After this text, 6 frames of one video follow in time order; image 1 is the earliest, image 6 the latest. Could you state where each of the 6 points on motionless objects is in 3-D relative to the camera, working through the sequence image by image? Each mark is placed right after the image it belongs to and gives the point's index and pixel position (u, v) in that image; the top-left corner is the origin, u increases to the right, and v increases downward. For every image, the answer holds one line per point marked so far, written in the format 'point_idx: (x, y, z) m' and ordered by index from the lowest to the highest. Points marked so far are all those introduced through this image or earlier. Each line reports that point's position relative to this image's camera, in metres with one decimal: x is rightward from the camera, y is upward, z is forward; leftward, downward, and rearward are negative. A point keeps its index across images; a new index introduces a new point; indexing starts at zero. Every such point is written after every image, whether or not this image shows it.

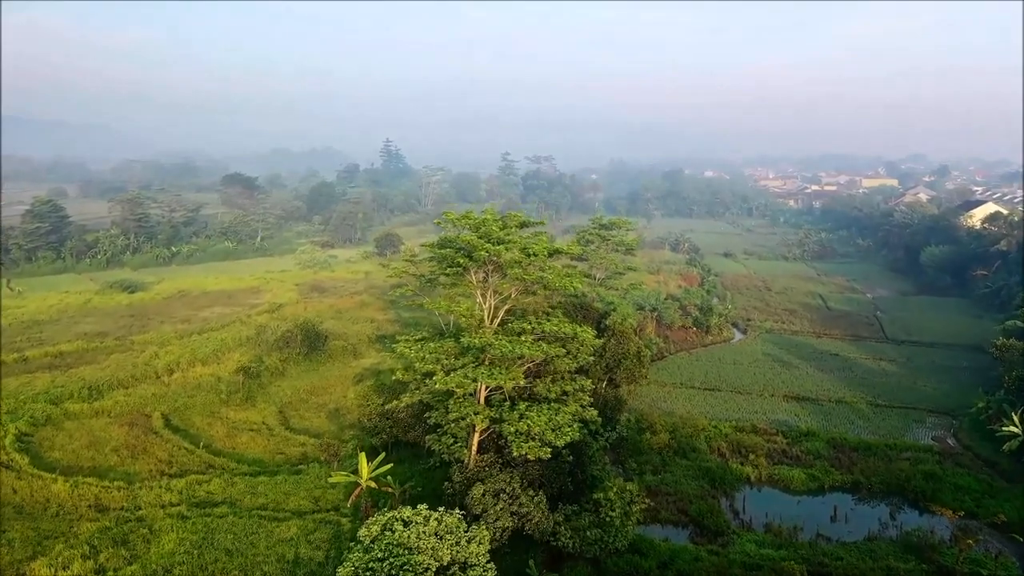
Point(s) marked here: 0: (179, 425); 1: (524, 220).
0: (-9.0, -3.7, +15.9) m
1: (+0.2, +1.3, +12.5) m
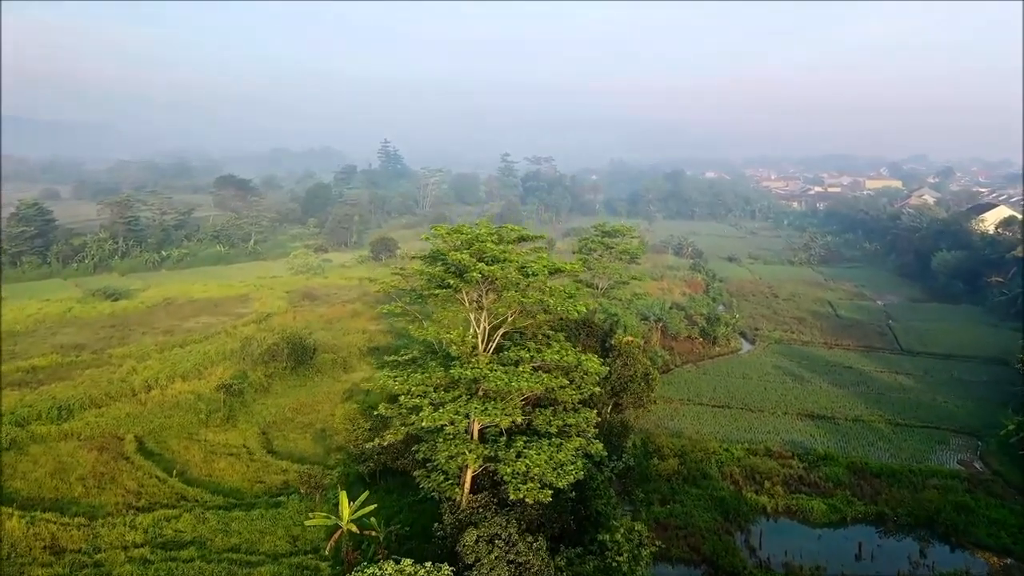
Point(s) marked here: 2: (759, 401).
0: (-9.0, -4.1, +14.9) m
1: (+0.2, +1.0, +11.4) m
2: (+8.0, -3.7, +19.3) m
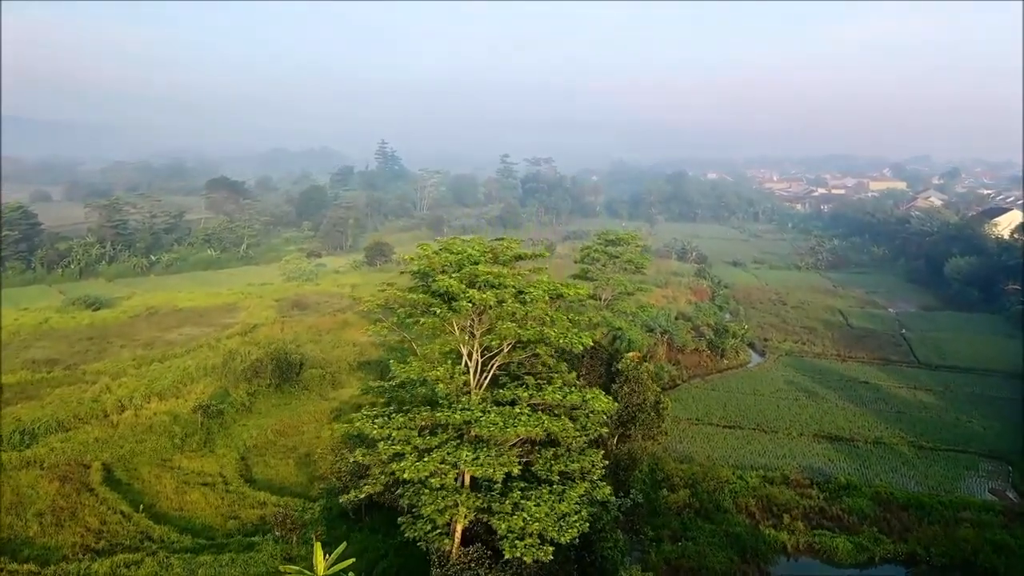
0: (-9.1, -4.4, +13.7) m
1: (+0.1, +0.6, +10.3) m
2: (+7.9, -4.1, +18.2) m
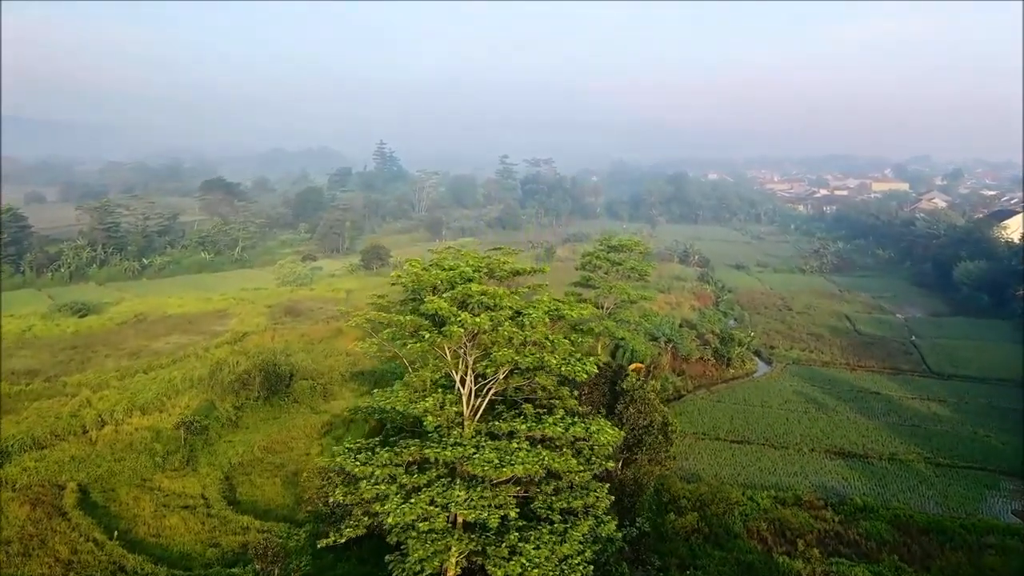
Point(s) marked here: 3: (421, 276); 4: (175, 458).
0: (-9.1, -4.7, +13.0) m
1: (+0.1, +0.3, +9.5) m
2: (+7.9, -4.3, +17.5) m
3: (-1.3, +0.2, +8.7) m
4: (-8.4, -4.2, +14.8) m
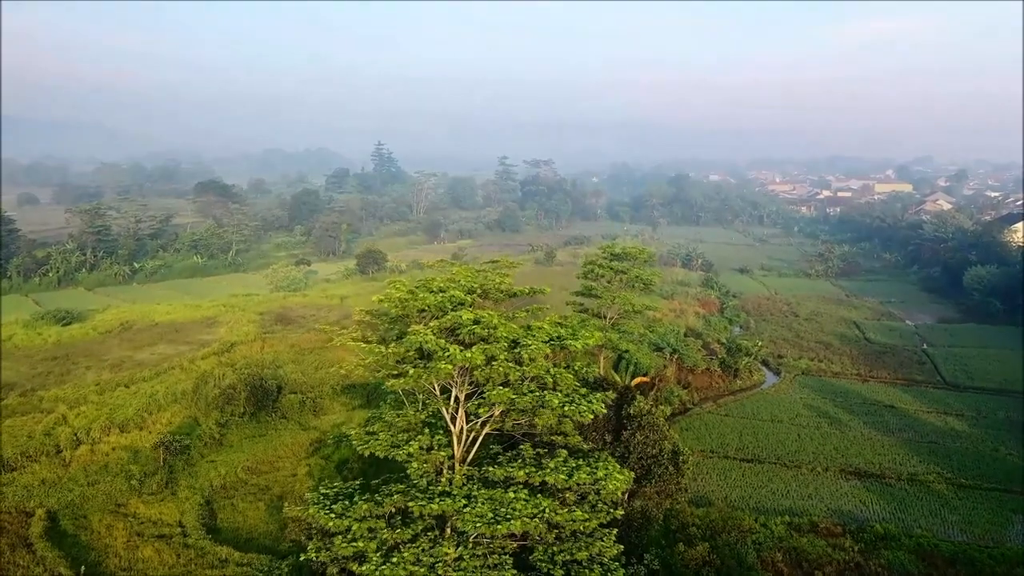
0: (-9.2, -5.0, +12.1) m
1: (0.0, +0.1, +8.7) m
2: (+7.9, -4.6, +16.6) m
3: (-1.4, -0.1, +7.9) m
4: (-8.4, -4.5, +13.9) m
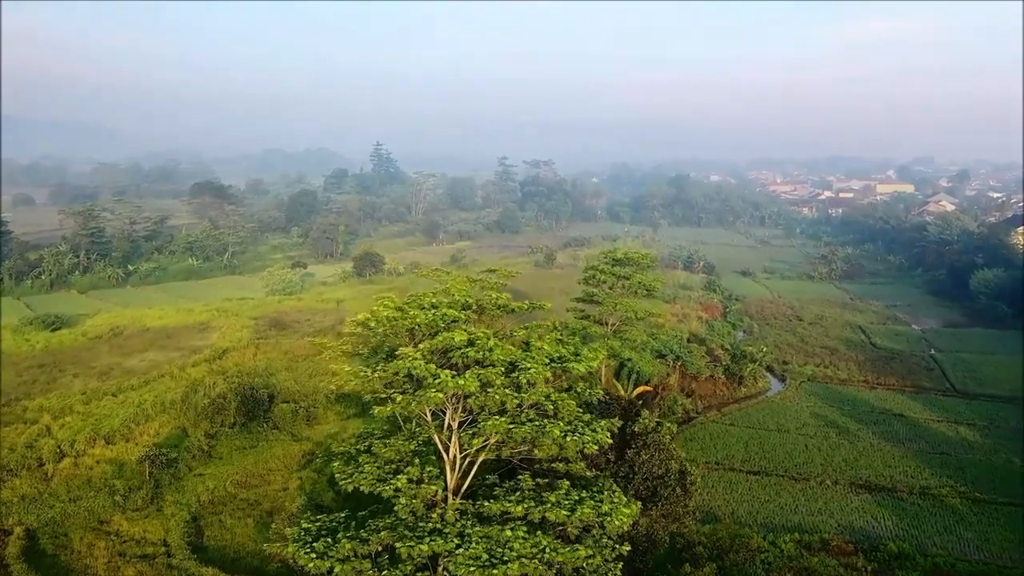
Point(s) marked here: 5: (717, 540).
0: (-9.2, -5.2, +11.6) m
1: (0.0, -0.1, +8.2) m
2: (+7.8, -4.8, +16.1) m
3: (-1.4, -0.3, +7.4) m
4: (-8.5, -4.7, +13.4) m
5: (+4.3, -5.3, +12.3) m
